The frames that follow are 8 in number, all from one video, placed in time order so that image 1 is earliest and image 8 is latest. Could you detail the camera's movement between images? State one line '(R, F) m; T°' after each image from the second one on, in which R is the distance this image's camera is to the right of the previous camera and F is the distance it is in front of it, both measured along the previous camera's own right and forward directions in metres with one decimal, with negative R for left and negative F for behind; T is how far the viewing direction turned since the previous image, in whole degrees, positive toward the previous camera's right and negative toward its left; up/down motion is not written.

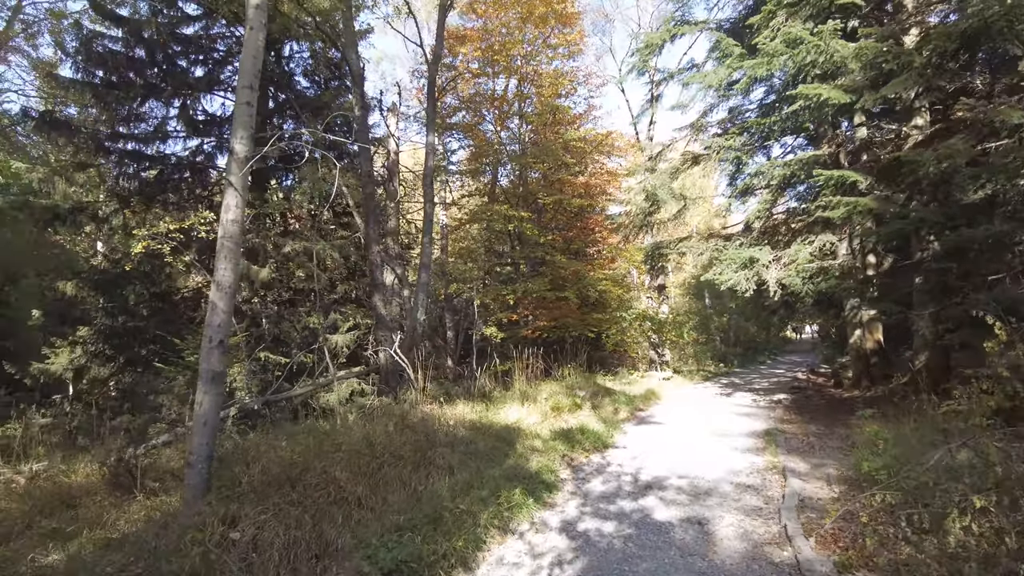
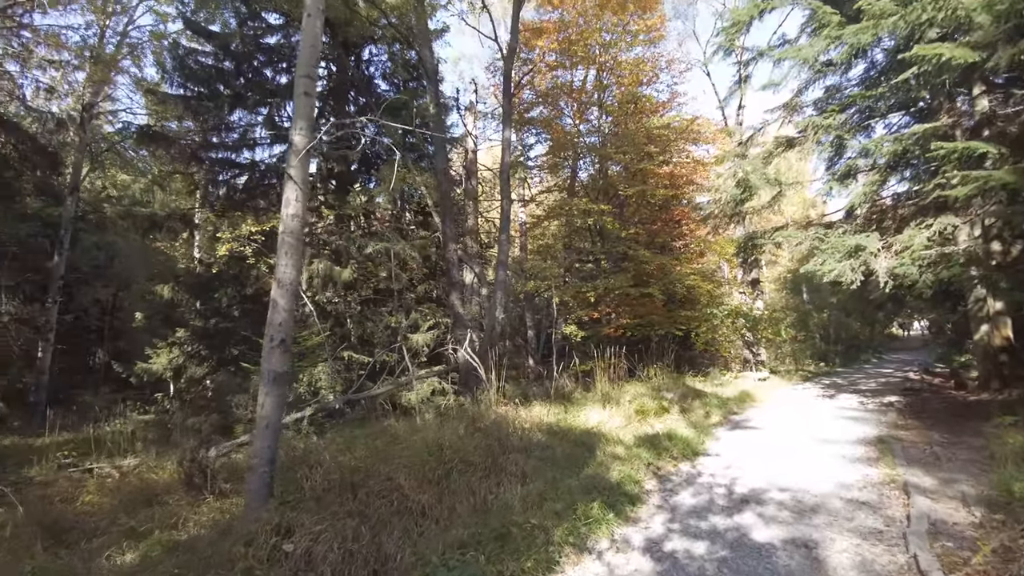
(0.0, +0.3) m; -7°
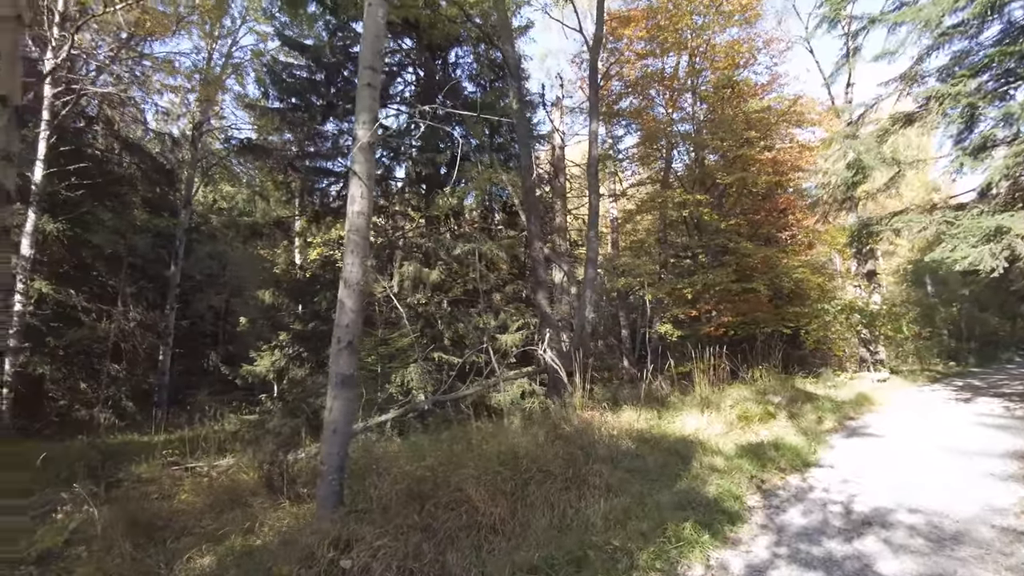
(+0.1, +0.3) m; -8°
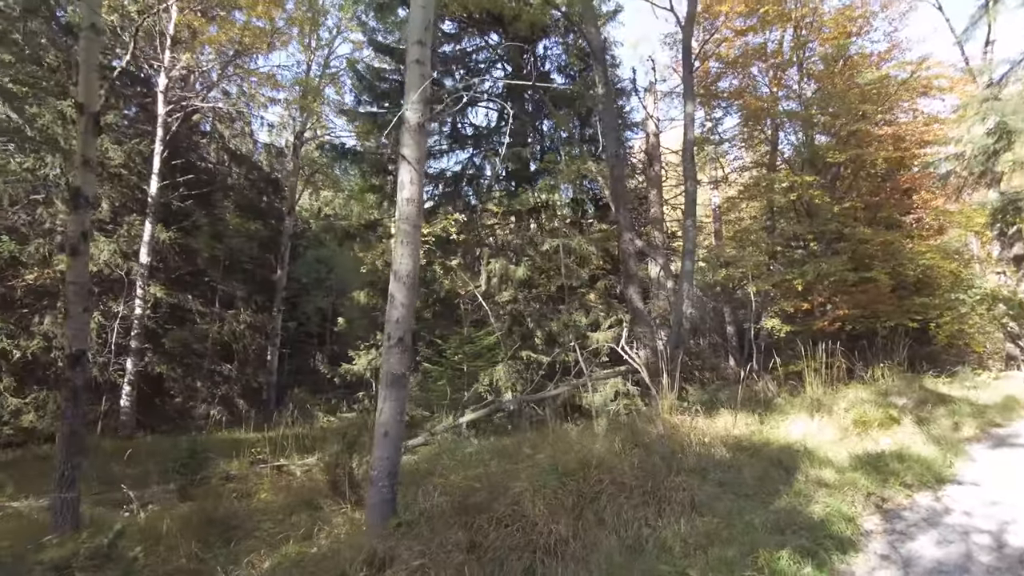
(+0.2, +0.3) m; -9°
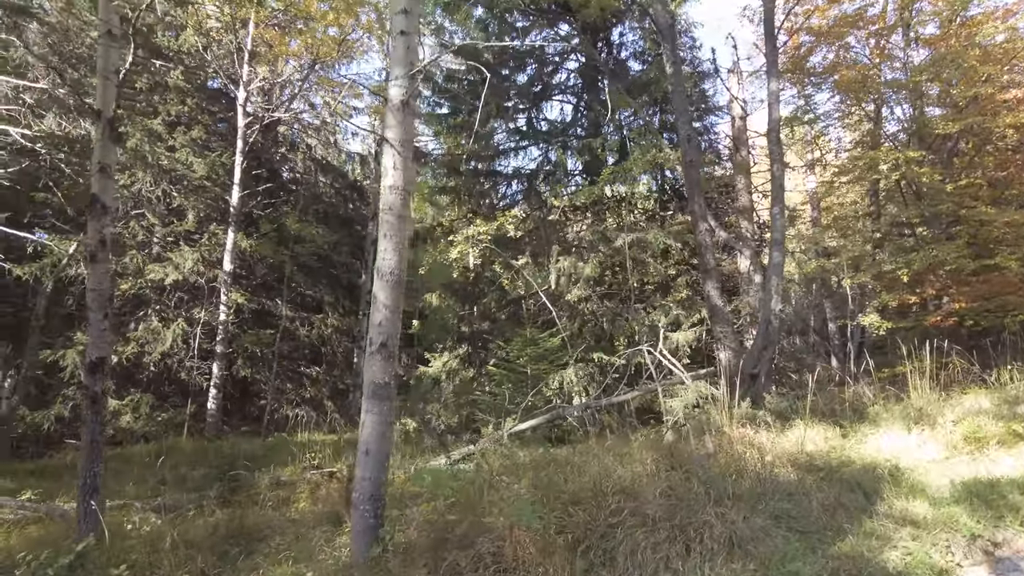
(+0.4, +0.4) m; -9°
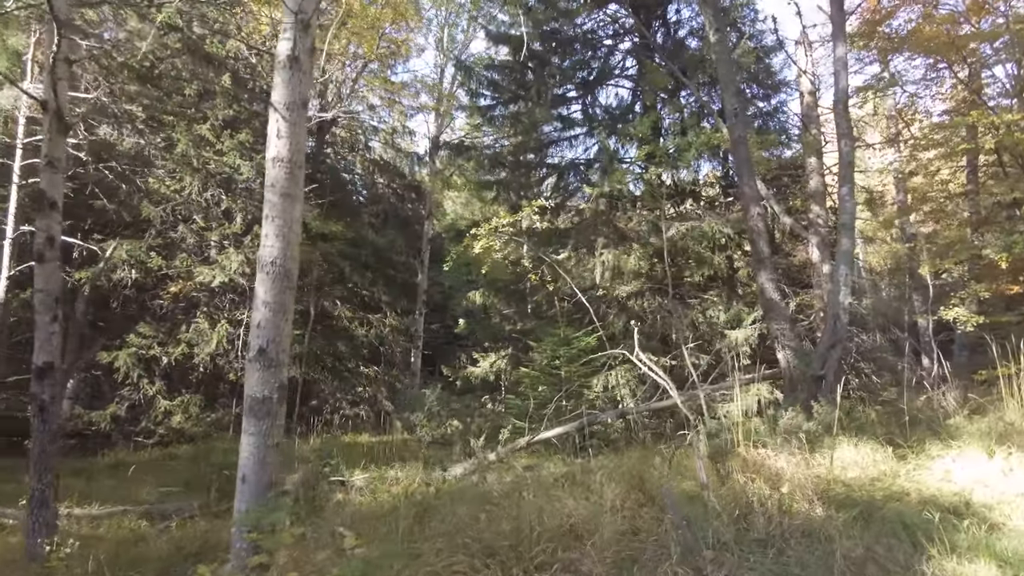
(+0.6, +0.6) m; -7°
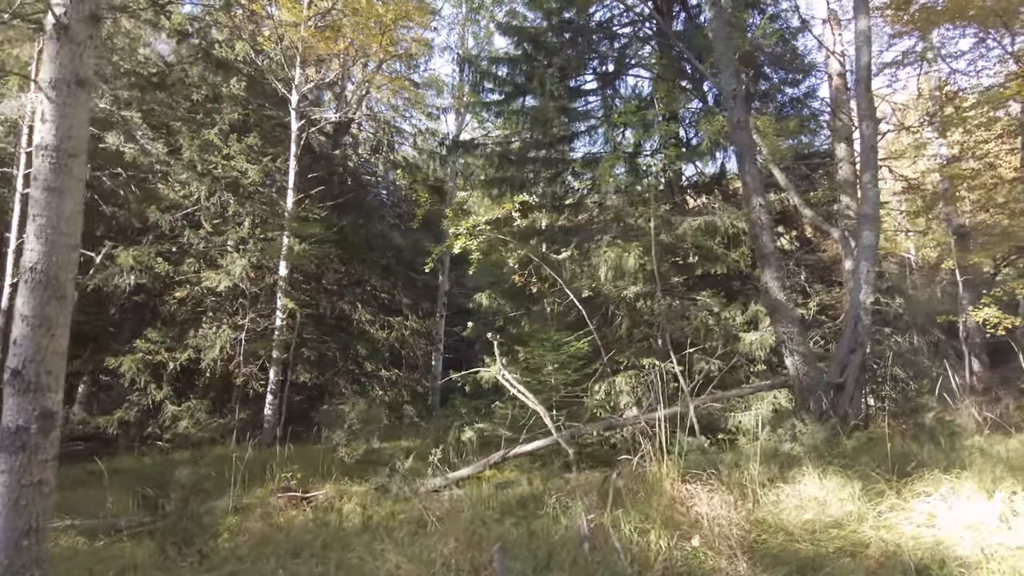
(+0.7, +0.5) m; -5°
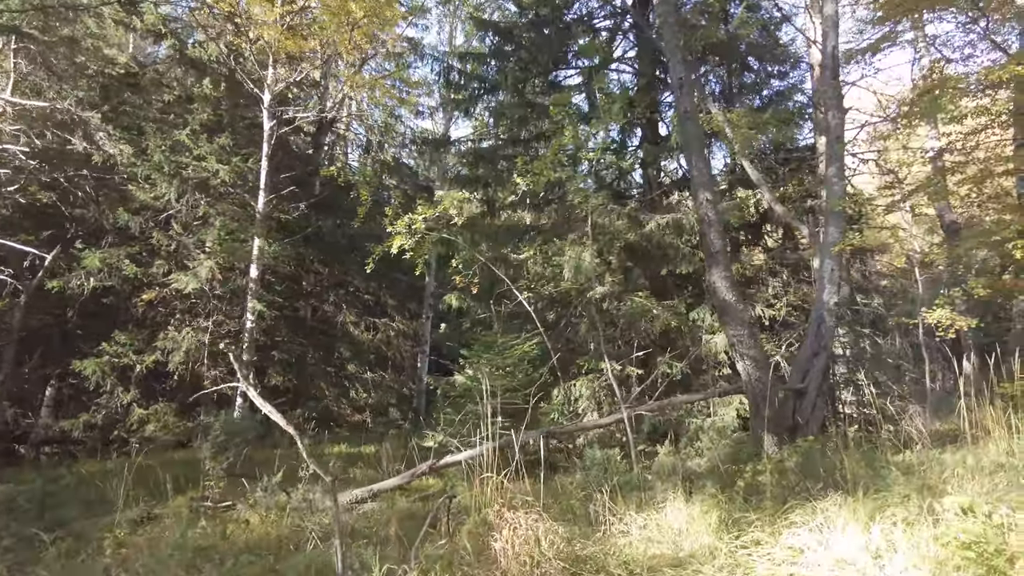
(+0.7, +0.3) m; -2°
